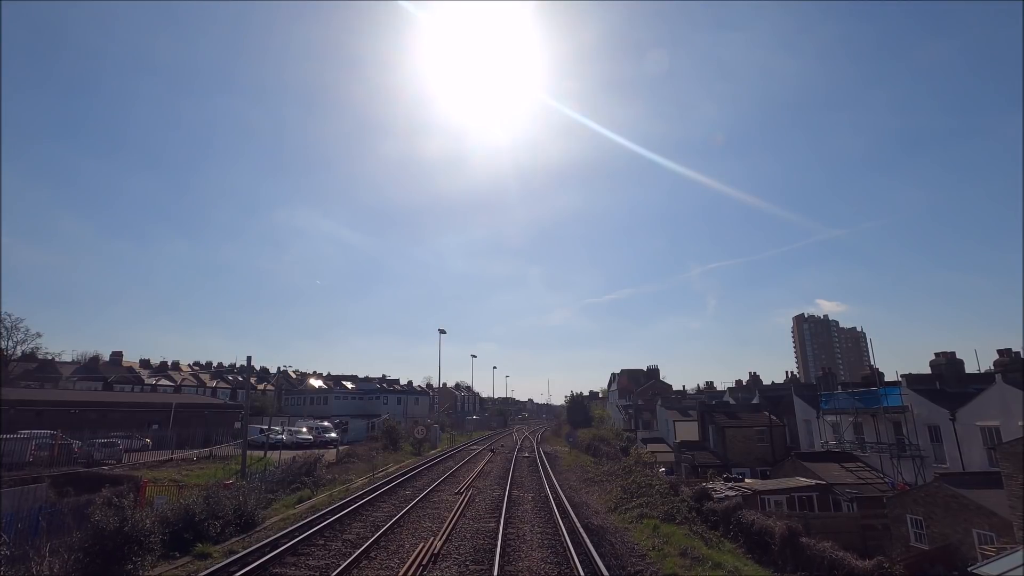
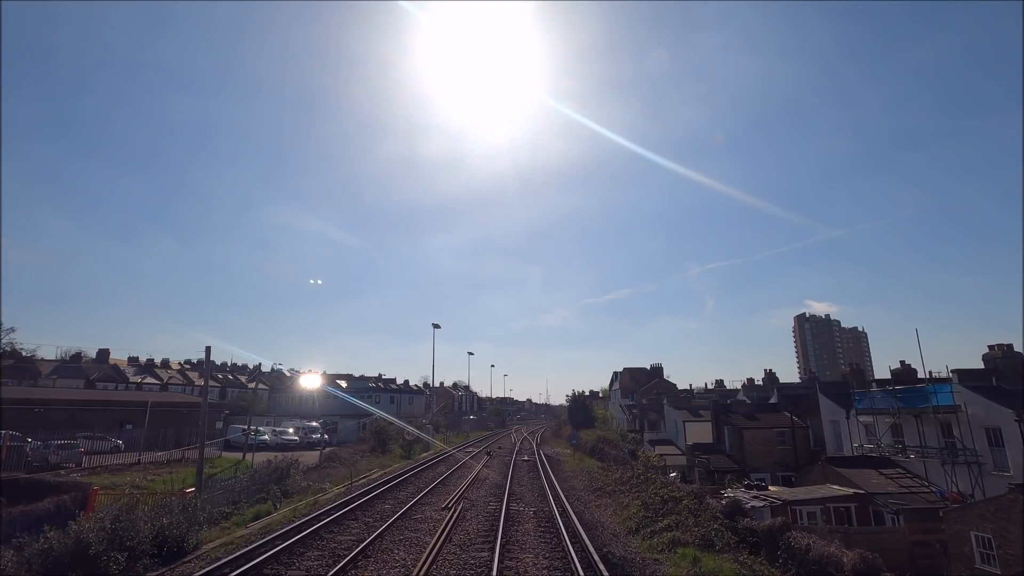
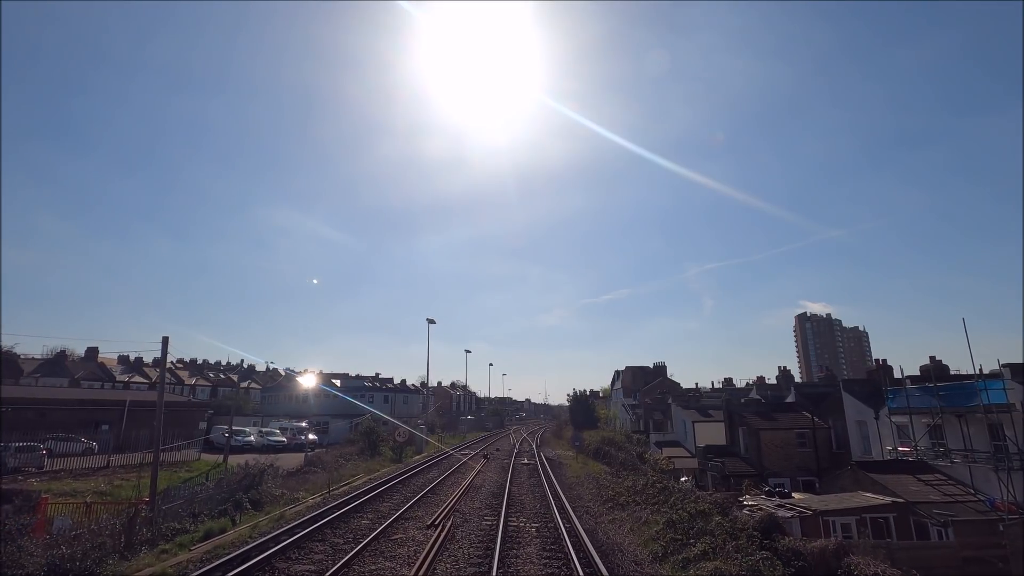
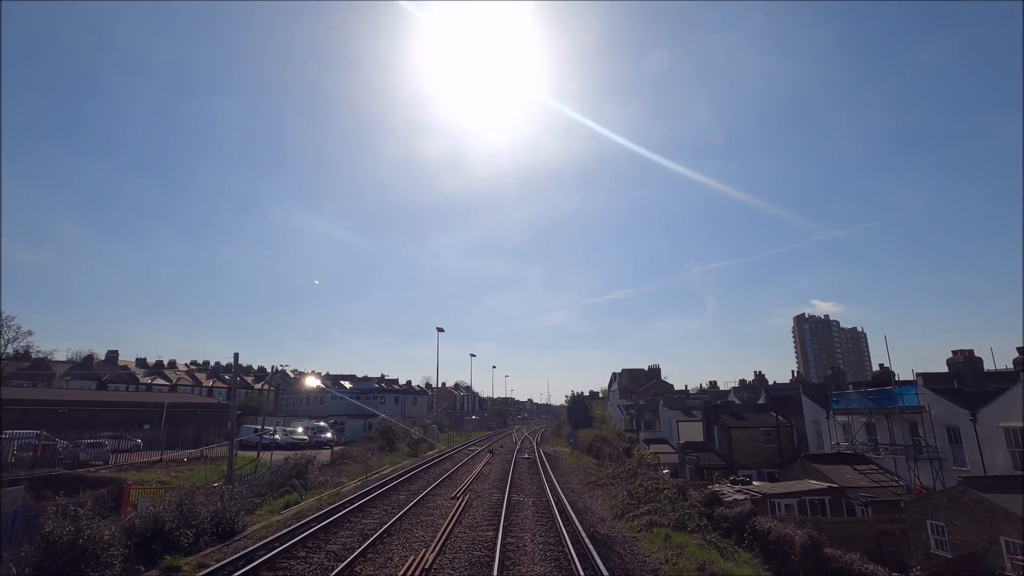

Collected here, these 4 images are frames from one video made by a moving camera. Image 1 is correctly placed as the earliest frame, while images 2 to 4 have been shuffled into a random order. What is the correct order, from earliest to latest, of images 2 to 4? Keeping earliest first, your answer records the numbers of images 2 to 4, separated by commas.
4, 2, 3
